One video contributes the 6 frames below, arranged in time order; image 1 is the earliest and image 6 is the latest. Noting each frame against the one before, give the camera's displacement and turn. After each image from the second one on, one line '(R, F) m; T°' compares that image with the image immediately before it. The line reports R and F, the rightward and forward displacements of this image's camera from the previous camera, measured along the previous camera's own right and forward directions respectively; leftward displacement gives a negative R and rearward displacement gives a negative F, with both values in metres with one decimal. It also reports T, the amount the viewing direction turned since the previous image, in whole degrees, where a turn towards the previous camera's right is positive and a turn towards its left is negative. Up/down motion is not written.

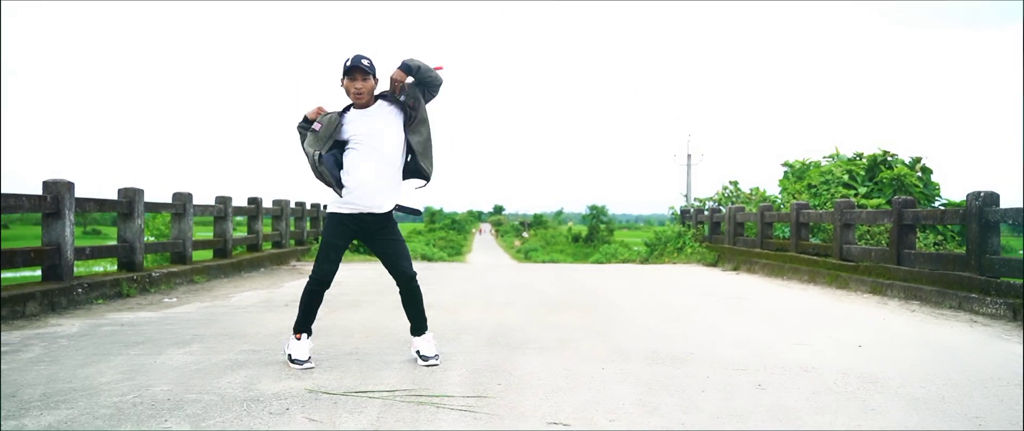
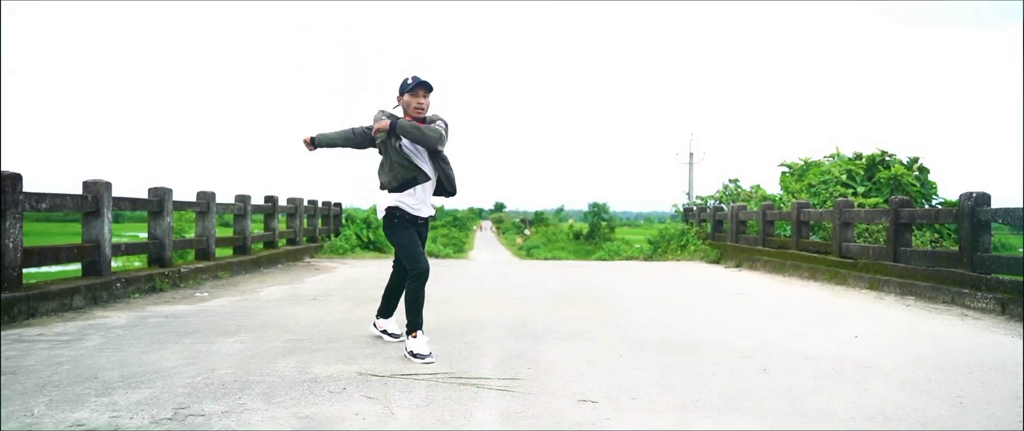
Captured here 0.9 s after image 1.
(-0.1, -0.4) m; 0°
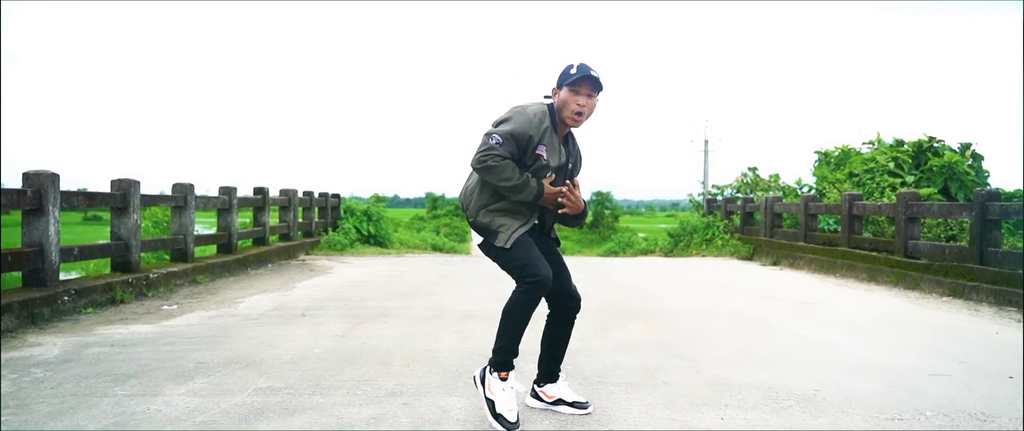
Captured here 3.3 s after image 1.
(-0.2, +1.4) m; 0°
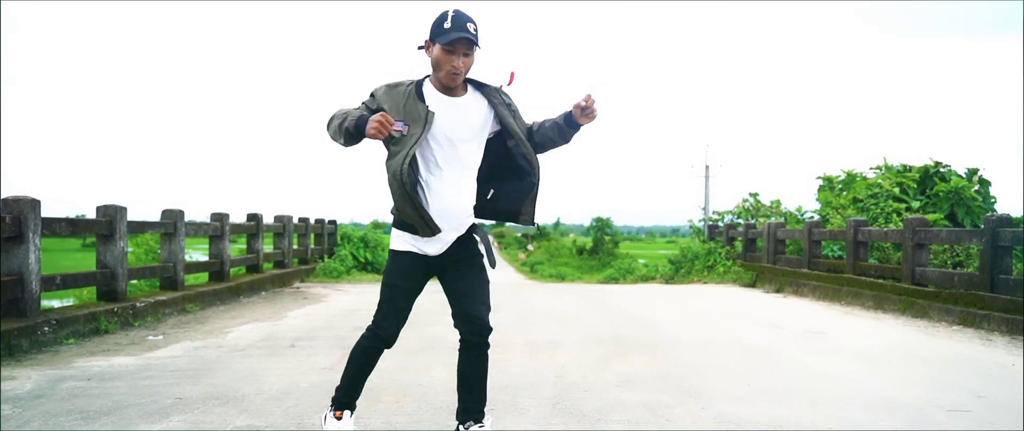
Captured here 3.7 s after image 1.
(0.0, +0.2) m; 0°
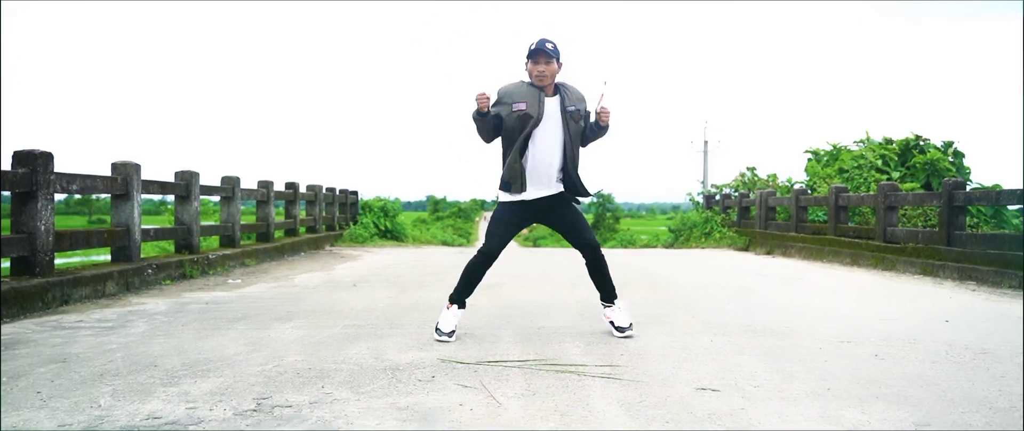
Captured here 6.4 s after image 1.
(-0.2, -1.3) m; 0°
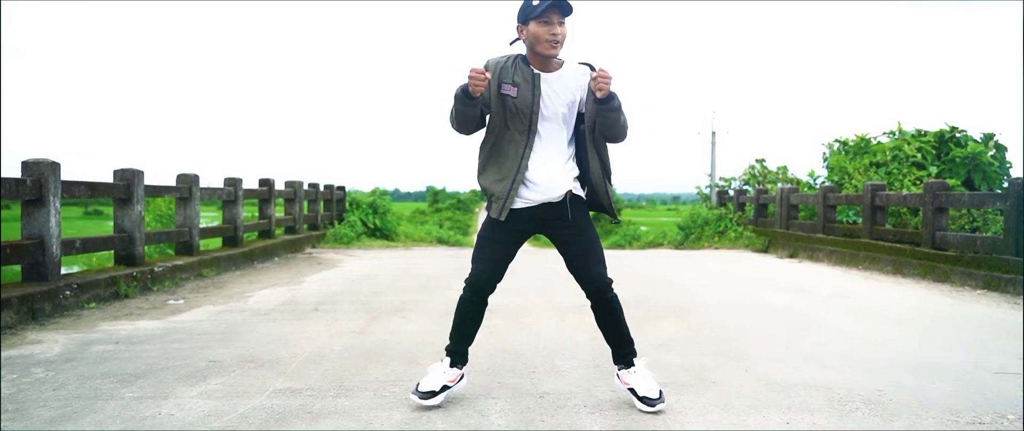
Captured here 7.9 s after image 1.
(0.0, +1.4) m; 0°
